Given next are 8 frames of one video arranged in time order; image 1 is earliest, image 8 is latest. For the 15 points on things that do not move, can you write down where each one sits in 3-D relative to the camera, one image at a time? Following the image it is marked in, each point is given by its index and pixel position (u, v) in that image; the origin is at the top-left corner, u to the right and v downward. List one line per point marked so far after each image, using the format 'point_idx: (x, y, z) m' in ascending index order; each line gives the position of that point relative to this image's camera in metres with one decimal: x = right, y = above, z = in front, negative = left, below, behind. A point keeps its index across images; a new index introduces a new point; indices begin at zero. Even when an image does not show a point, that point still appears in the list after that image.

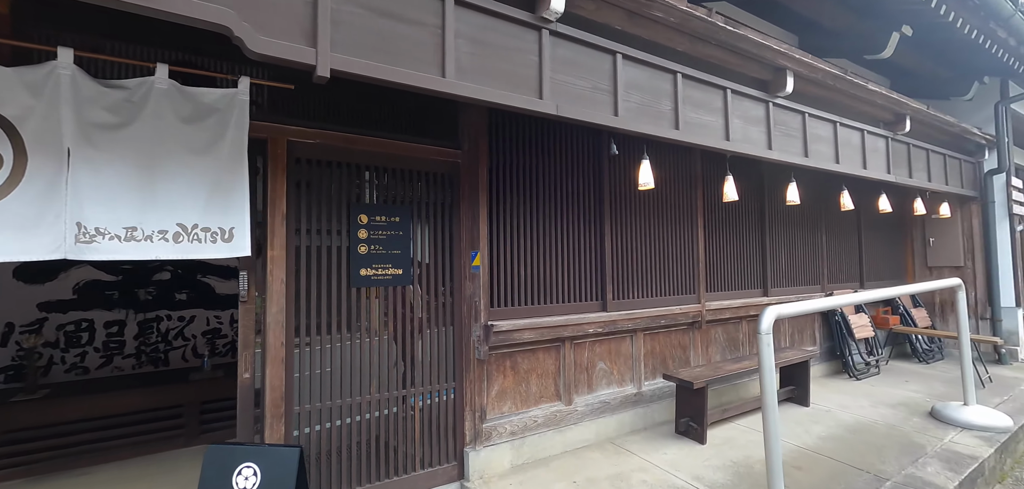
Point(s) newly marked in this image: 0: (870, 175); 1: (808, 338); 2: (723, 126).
0: (+3.5, +0.7, +4.5) m
1: (+3.5, -1.1, +5.4) m
2: (+1.6, +0.9, +3.3) m
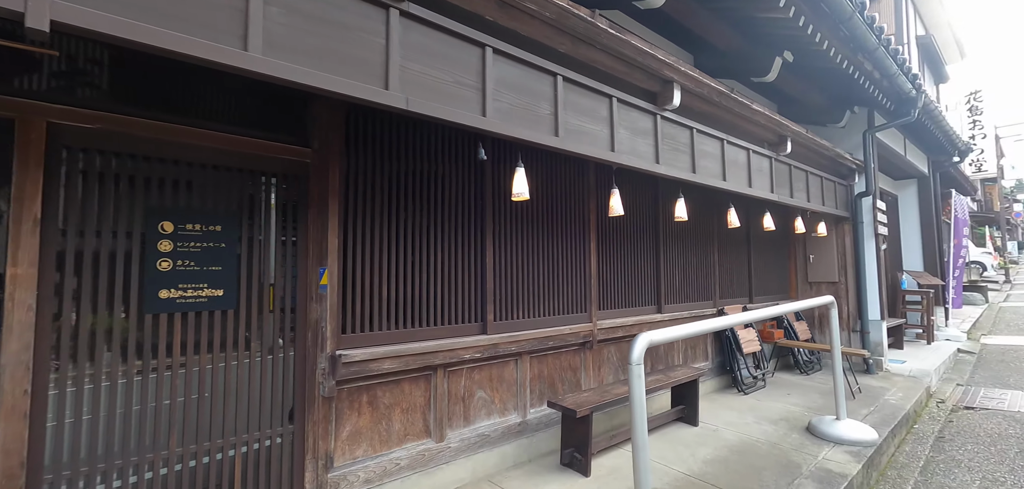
0: (+2.4, +0.5, +4.6) m
1: (+2.2, -1.3, +5.4) m
2: (+0.7, +0.7, +3.1) m
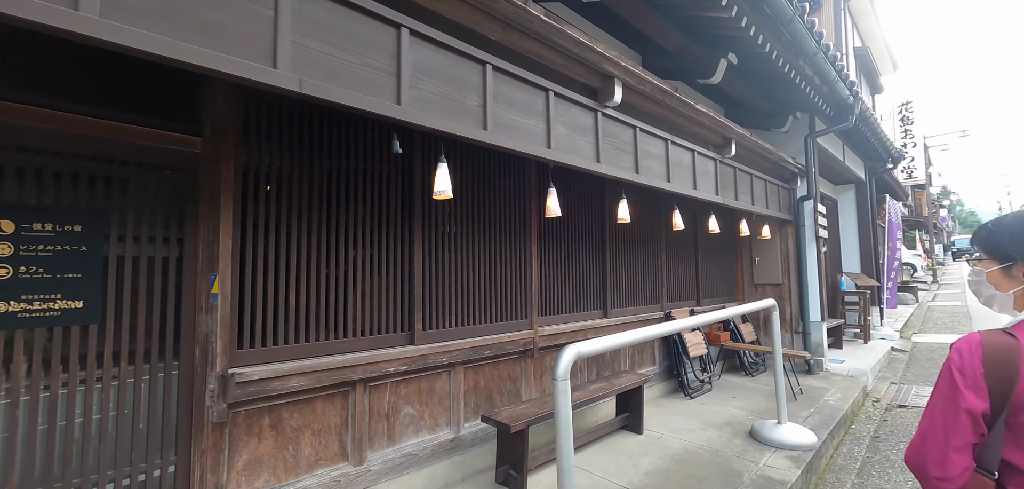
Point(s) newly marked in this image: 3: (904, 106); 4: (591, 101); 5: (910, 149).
0: (+1.9, +0.5, +4.5) m
1: (+1.6, -1.3, +5.3) m
2: (+0.2, +0.7, +3.0) m
3: (+13.3, +4.7, +15.4) m
4: (+0.6, +1.1, +3.4) m
5: (+13.7, +3.3, +15.7) m
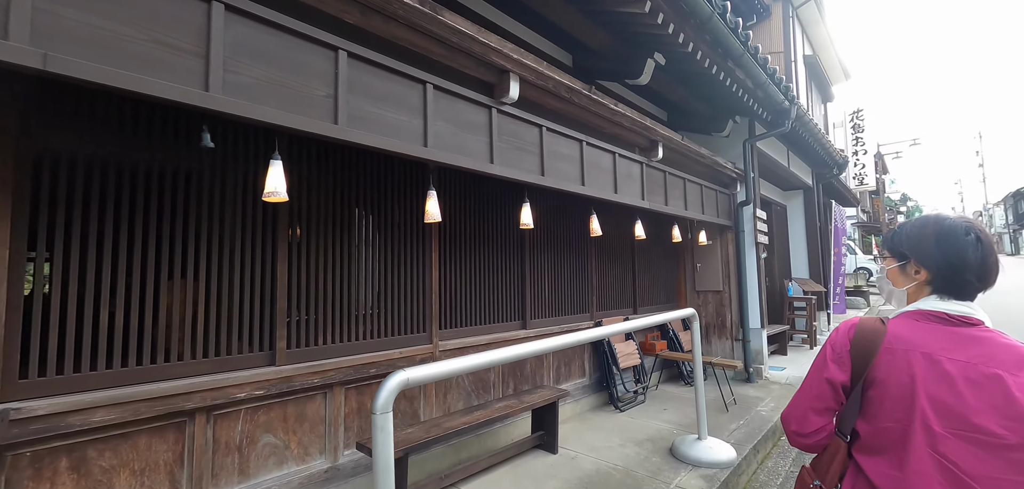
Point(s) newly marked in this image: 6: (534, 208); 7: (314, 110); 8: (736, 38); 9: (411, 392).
0: (+1.0, +0.4, +4.3) m
1: (+0.7, -1.4, +5.1) m
2: (-0.5, +0.7, +2.7) m
3: (+12.0, +4.5, +15.8) m
4: (-0.2, +1.0, +3.1) m
5: (+12.3, +3.1, +16.1) m
6: (+0.2, +0.3, +4.5) m
7: (-1.0, +0.7, +2.2) m
8: (+2.3, +2.2, +4.7) m
9: (-0.8, -1.1, +3.5) m
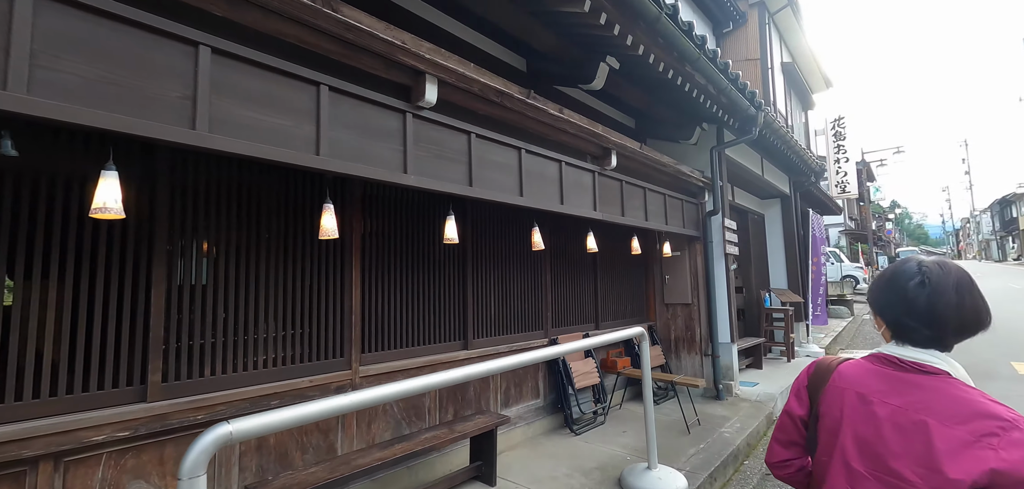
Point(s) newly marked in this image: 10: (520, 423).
0: (+0.5, +0.3, +4.1) m
1: (+0.2, -1.6, +4.8) m
2: (-1.1, +0.6, +2.4) m
3: (+11.2, +4.3, +15.8) m
4: (-0.7, +0.9, +2.8) m
5: (+11.6, +2.8, +16.0) m
6: (-0.3, +0.2, +4.2) m
7: (-1.5, +0.6, +1.9) m
8: (+1.8, +2.0, +4.5) m
9: (-1.3, -1.2, +3.2) m
10: (+0.1, -1.8, +4.6) m
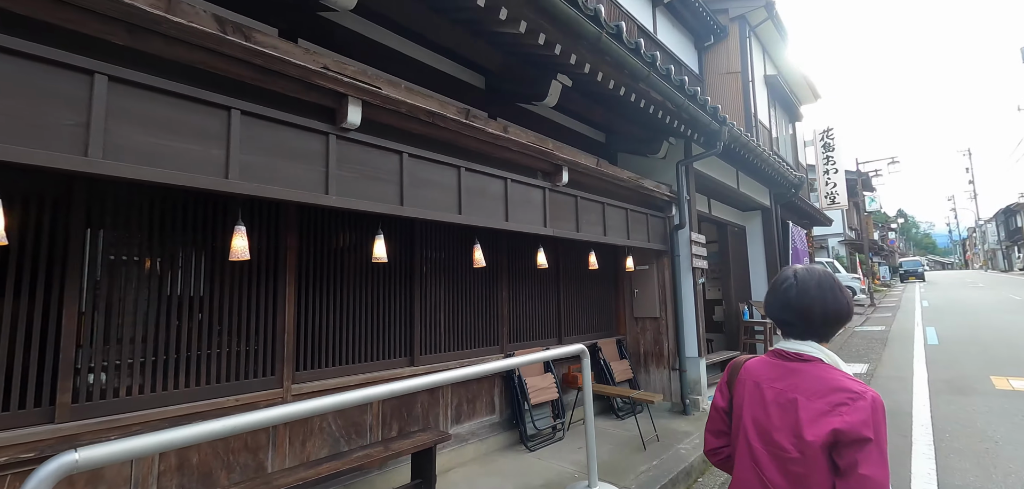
0: (0.0, +0.2, +4.1) m
1: (-0.3, -1.7, +4.8) m
2: (-1.6, +0.5, +2.4) m
3: (+10.8, +3.9, +15.8) m
4: (-1.2, +0.8, +2.9) m
5: (+11.2, +2.4, +16.0) m
6: (-0.8, +0.1, +4.3) m
7: (-2.0, +0.5, +2.0) m
8: (+1.3, +1.9, +4.6) m
9: (-1.8, -1.4, +3.2) m
10: (-0.4, -2.0, +4.6) m
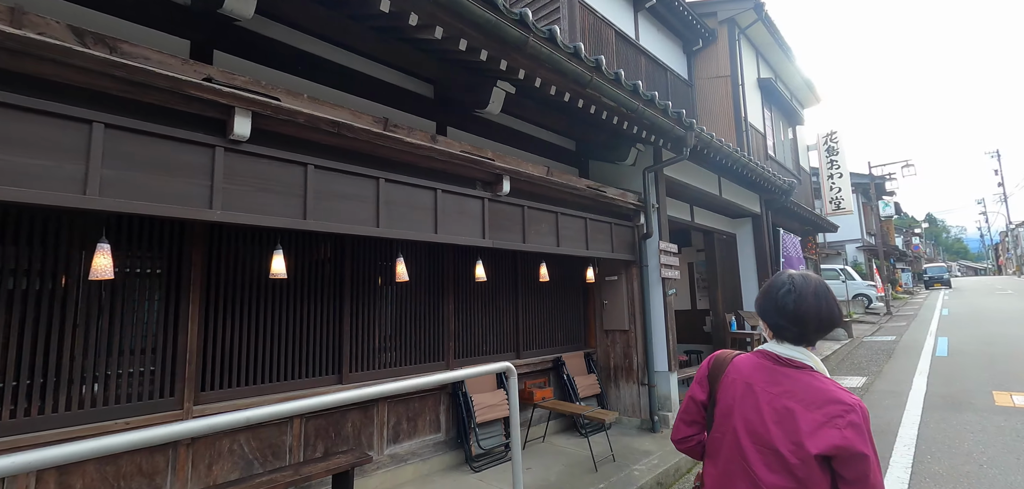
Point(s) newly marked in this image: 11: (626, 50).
0: (-0.6, 0.0, +3.9) m
1: (-0.9, -1.8, +4.6) m
2: (-2.2, +0.4, +2.3) m
3: (+10.6, +3.6, +15.3) m
4: (-1.9, +0.7, +2.8) m
5: (+11.0, +2.2, +15.5) m
6: (-1.4, -0.1, +4.1) m
7: (-2.7, +0.4, +1.9) m
8: (+0.7, +1.8, +4.4) m
9: (-2.4, -1.5, +3.0) m
10: (-1.0, -2.1, +4.4) m
11: (+2.3, +3.9, +9.1) m
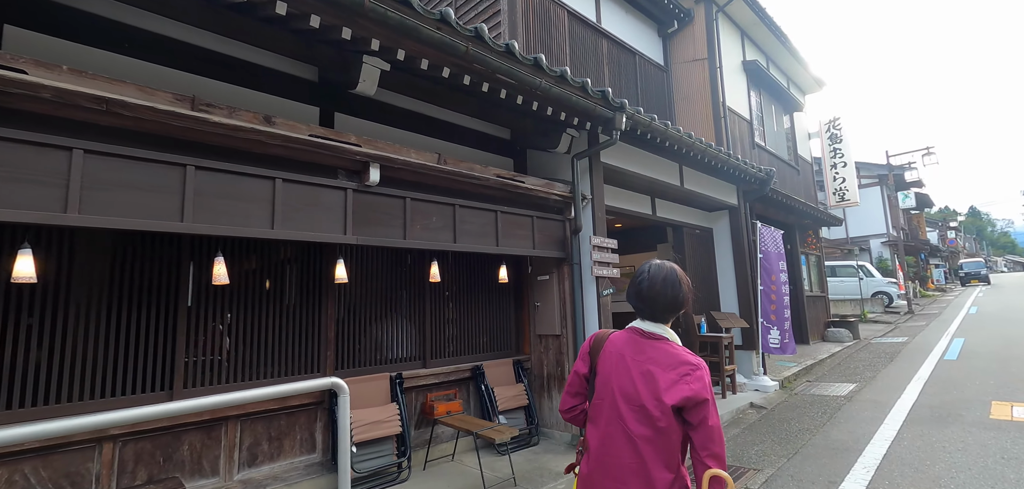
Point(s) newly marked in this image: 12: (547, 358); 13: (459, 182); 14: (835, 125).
0: (-1.8, +0.1, +3.4) m
1: (-2.0, -1.8, +4.1) m
2: (-3.5, +0.4, +1.9) m
3: (+9.9, +3.8, +14.3) m
4: (-3.1, +0.7, +2.3) m
5: (+10.4, +2.4, +14.4) m
6: (-2.6, 0.0, +3.7) m
7: (-3.9, +0.4, +1.5) m
8: (-0.5, +1.8, +3.8) m
9: (-3.6, -1.5, +2.6) m
10: (-2.1, -2.1, +3.9) m
11: (+1.3, +3.9, +8.5) m
12: (+0.4, -1.5, +5.9) m
13: (-0.5, +0.6, +4.6) m
14: (+10.1, +3.8, +14.3) m
